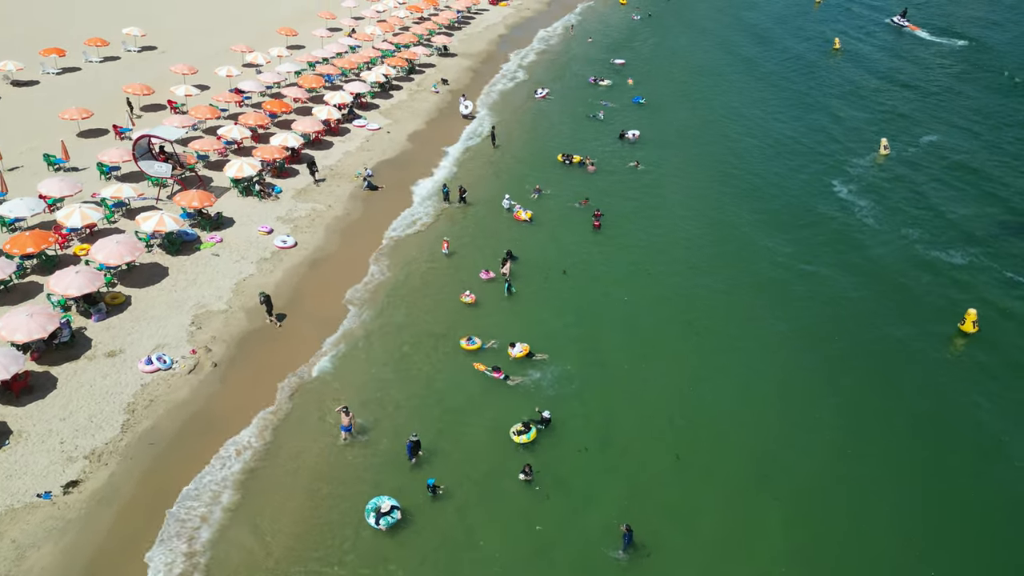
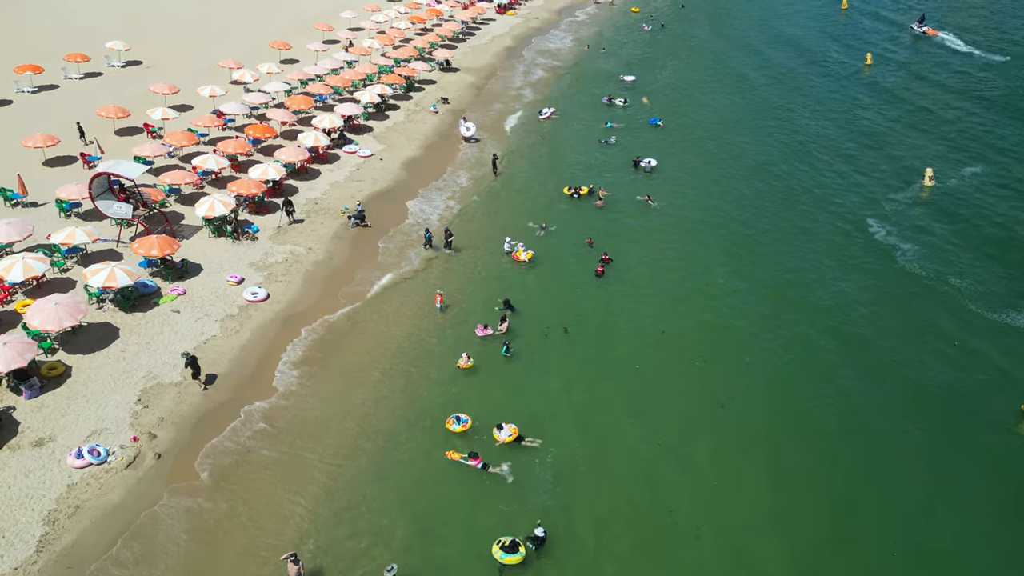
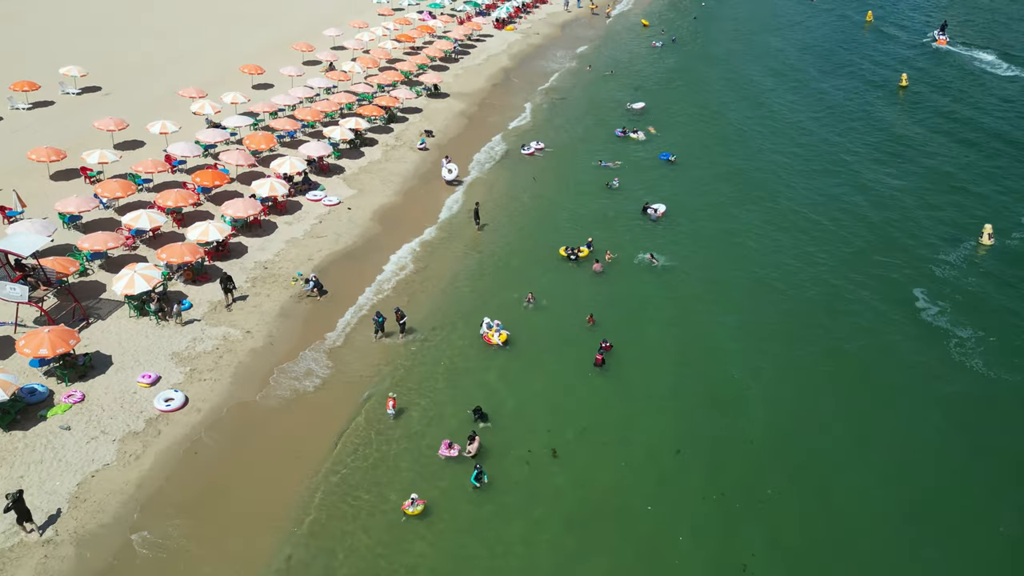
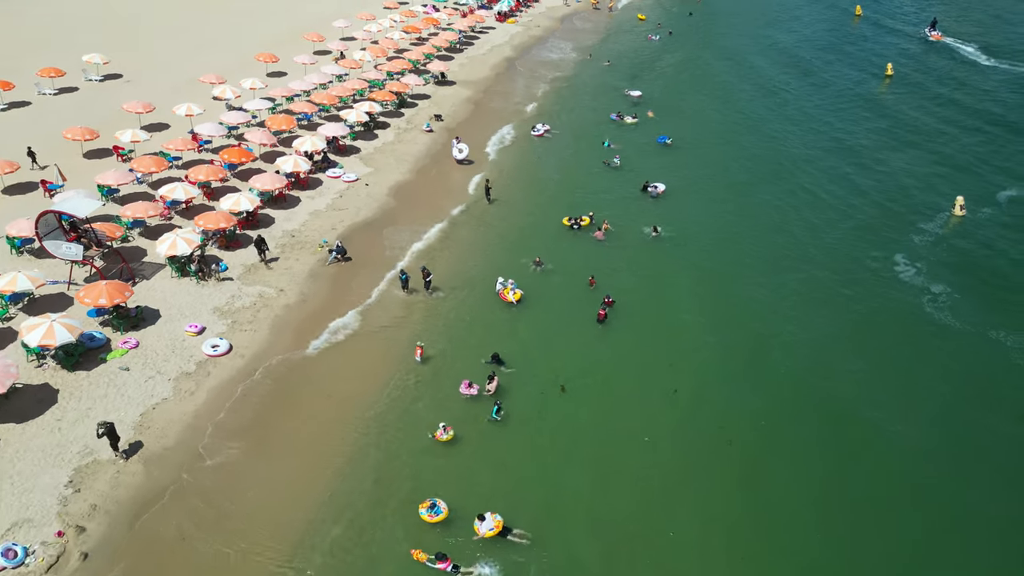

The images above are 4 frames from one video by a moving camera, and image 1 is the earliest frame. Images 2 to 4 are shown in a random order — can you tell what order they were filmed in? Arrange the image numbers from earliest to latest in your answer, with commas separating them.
2, 4, 3
